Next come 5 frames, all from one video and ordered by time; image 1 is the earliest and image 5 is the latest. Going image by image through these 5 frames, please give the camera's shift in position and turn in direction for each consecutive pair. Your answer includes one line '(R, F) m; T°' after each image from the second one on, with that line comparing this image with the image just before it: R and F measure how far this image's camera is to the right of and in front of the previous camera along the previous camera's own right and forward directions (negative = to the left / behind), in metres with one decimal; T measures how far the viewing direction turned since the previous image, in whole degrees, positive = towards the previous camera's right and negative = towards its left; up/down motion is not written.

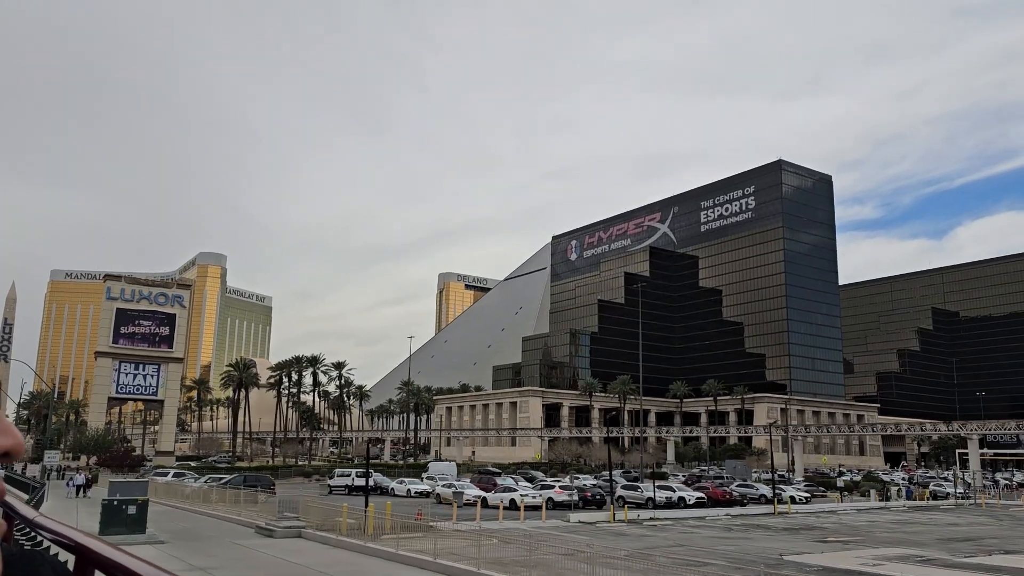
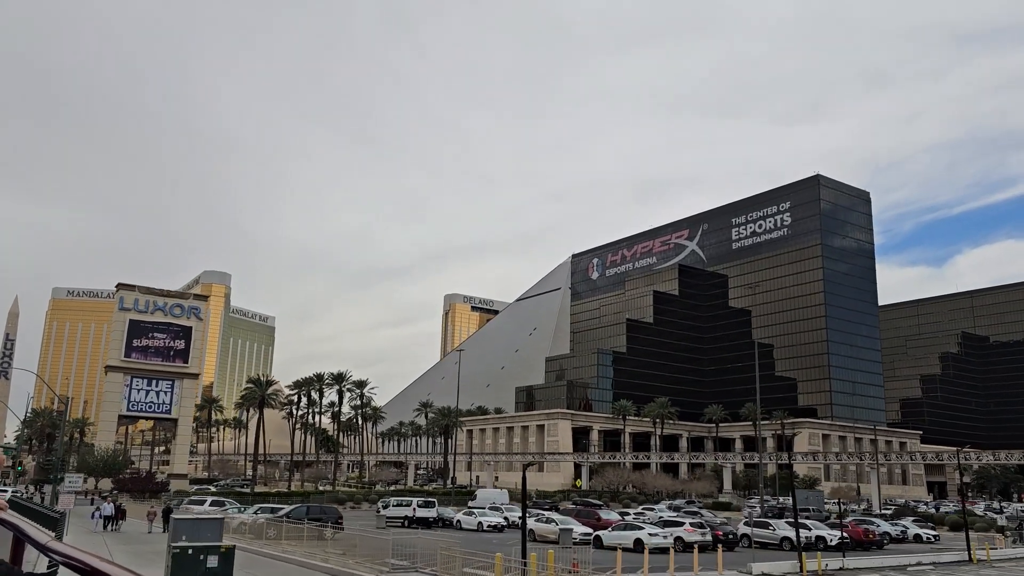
(-4.3, +6.0) m; 0°
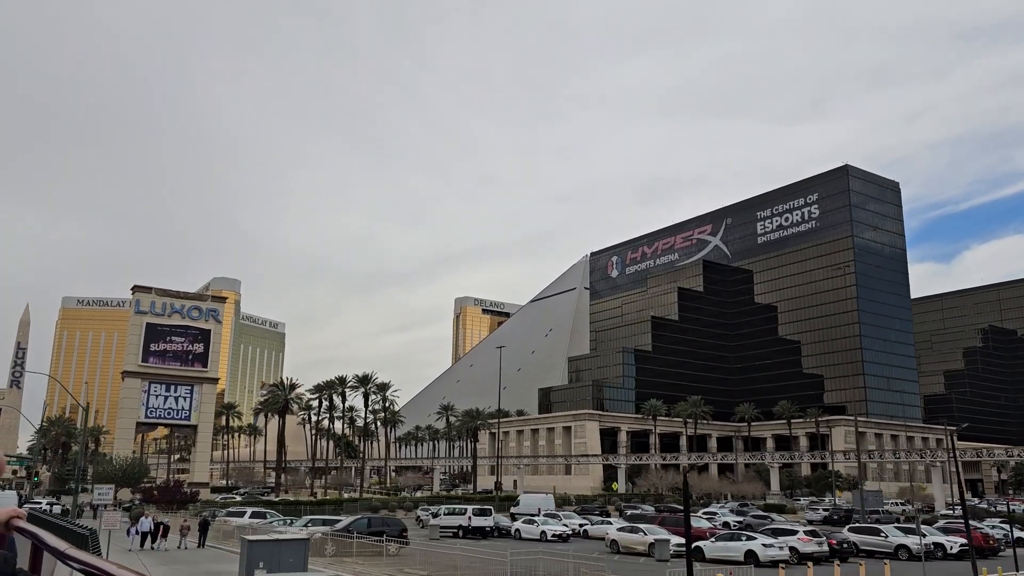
(-2.4, +3.4) m; 0°
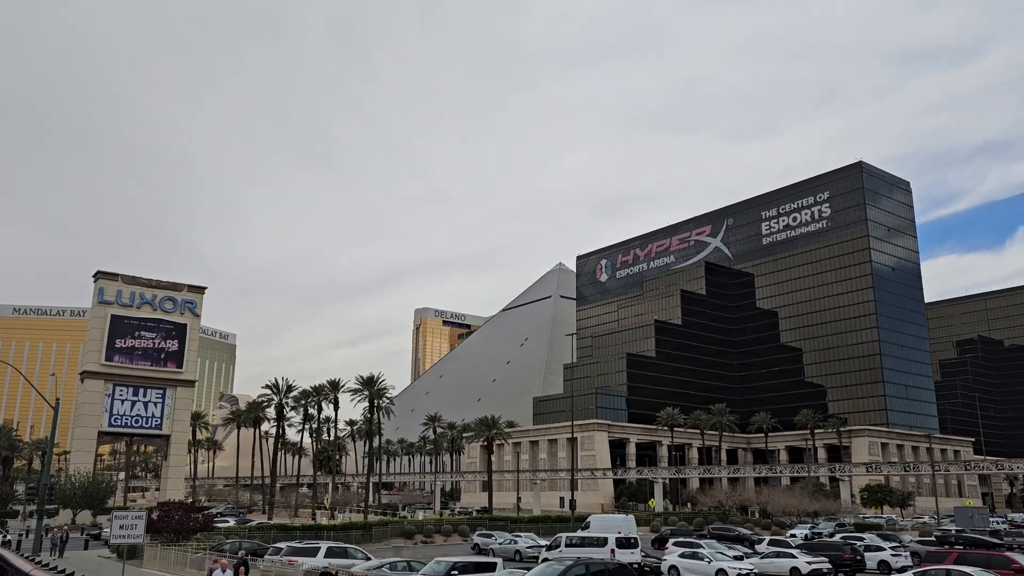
(-6.9, +10.4) m; +3°
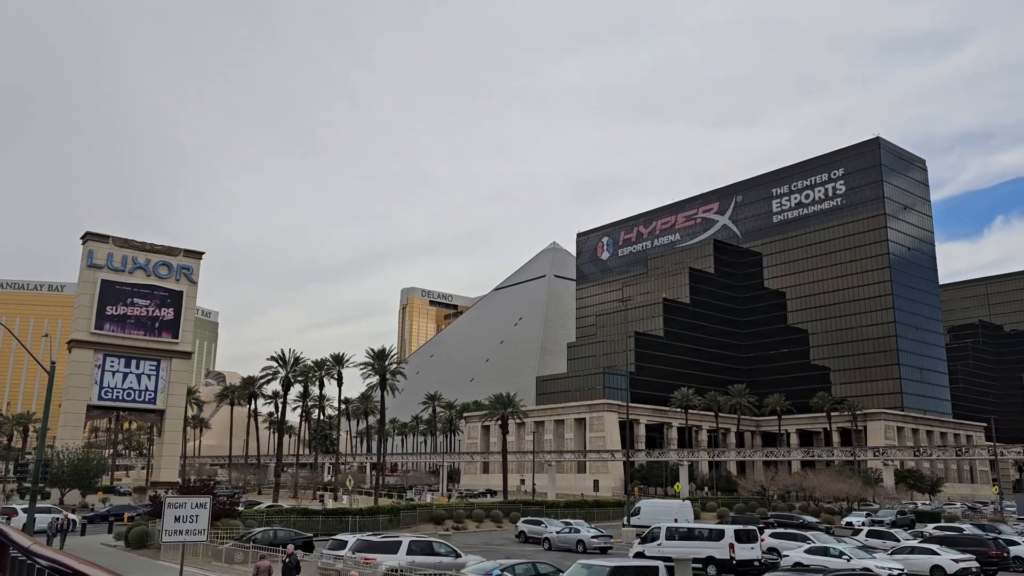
(-3.3, +4.7) m; +1°
